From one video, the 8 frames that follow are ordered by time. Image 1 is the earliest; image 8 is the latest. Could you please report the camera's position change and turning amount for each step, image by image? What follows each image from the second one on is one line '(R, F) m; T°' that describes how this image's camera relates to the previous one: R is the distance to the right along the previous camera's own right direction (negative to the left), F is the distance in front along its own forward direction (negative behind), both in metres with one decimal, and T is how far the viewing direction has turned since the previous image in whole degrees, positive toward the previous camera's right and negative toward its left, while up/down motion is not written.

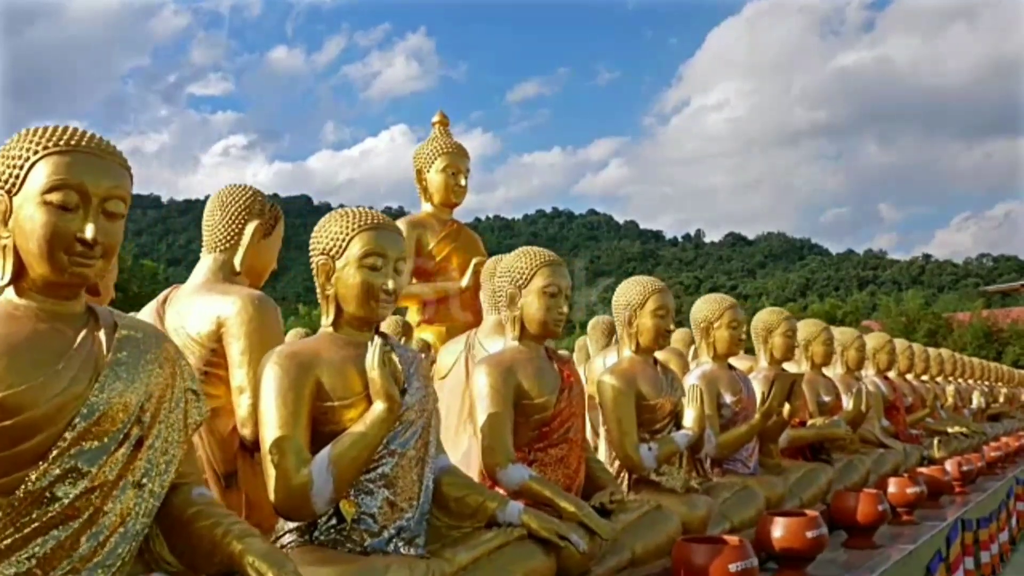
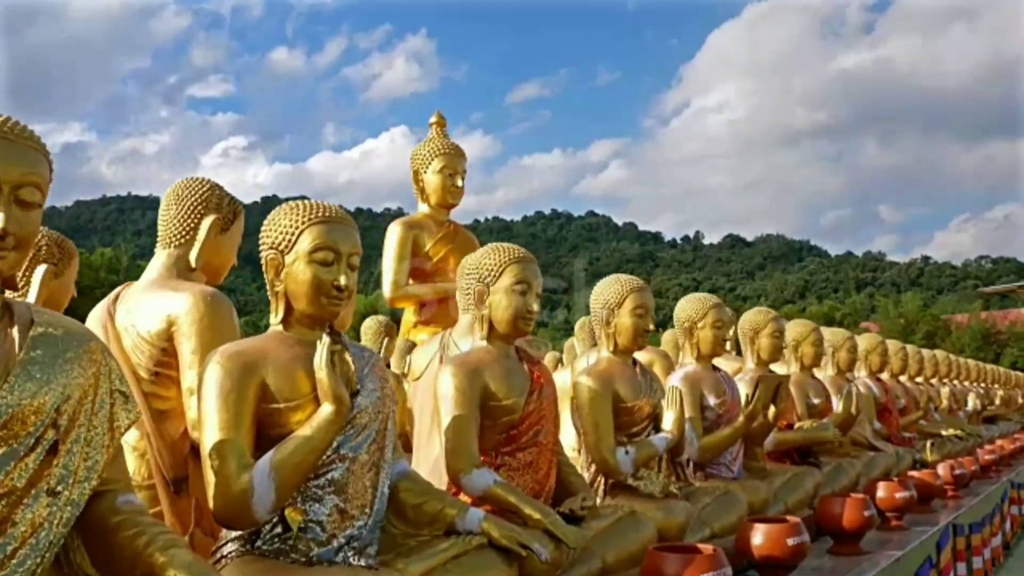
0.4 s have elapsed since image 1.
(+0.1, +0.2) m; 0°
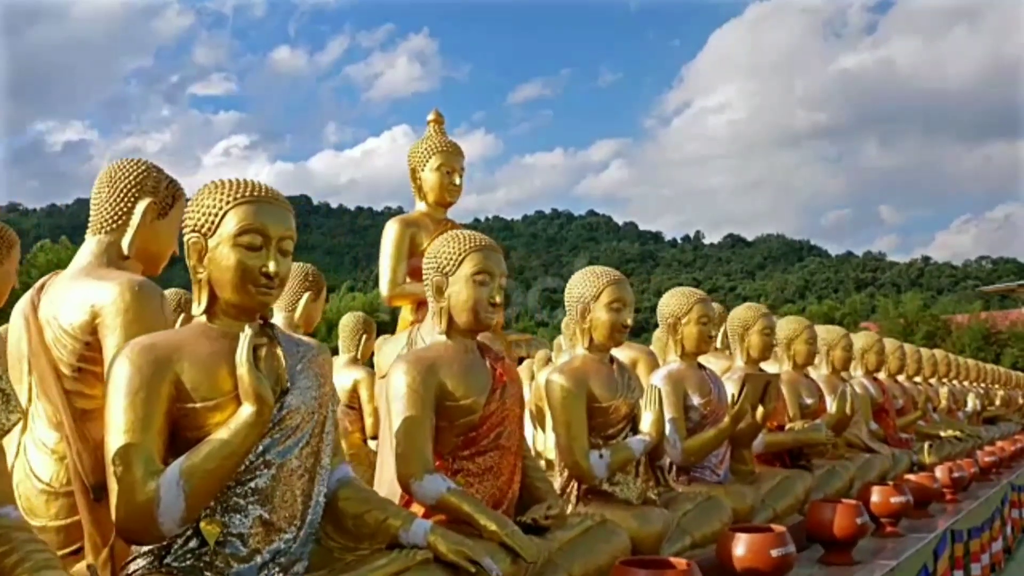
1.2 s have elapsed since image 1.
(+0.1, +0.4) m; 0°
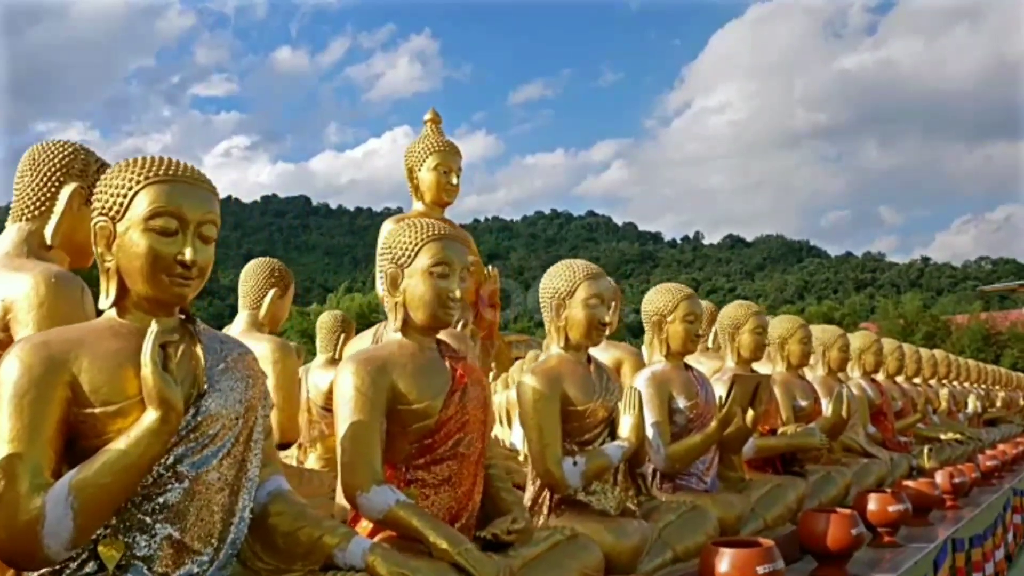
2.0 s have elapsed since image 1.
(+0.1, +0.4) m; 0°
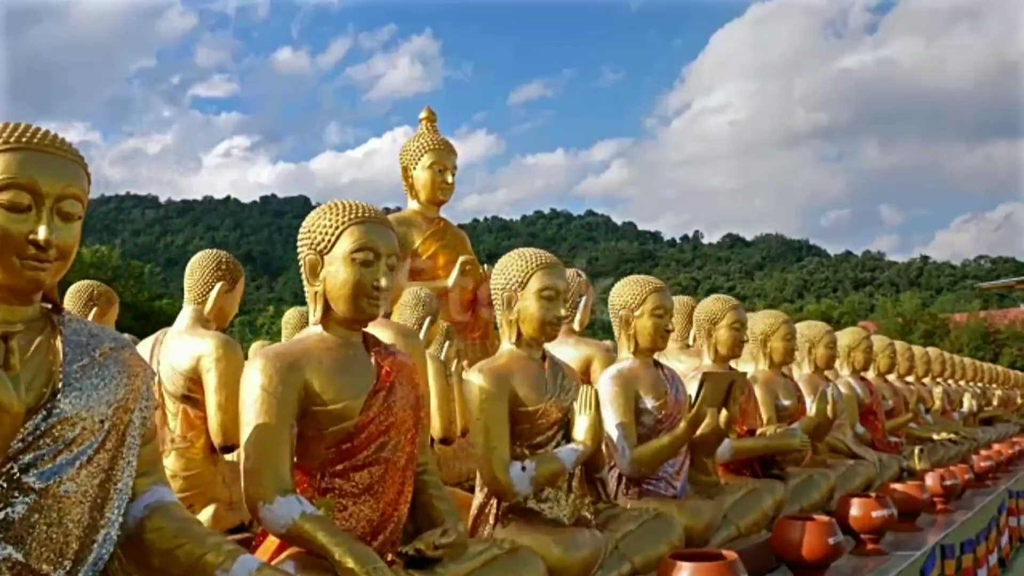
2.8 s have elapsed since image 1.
(+0.2, +0.4) m; 0°
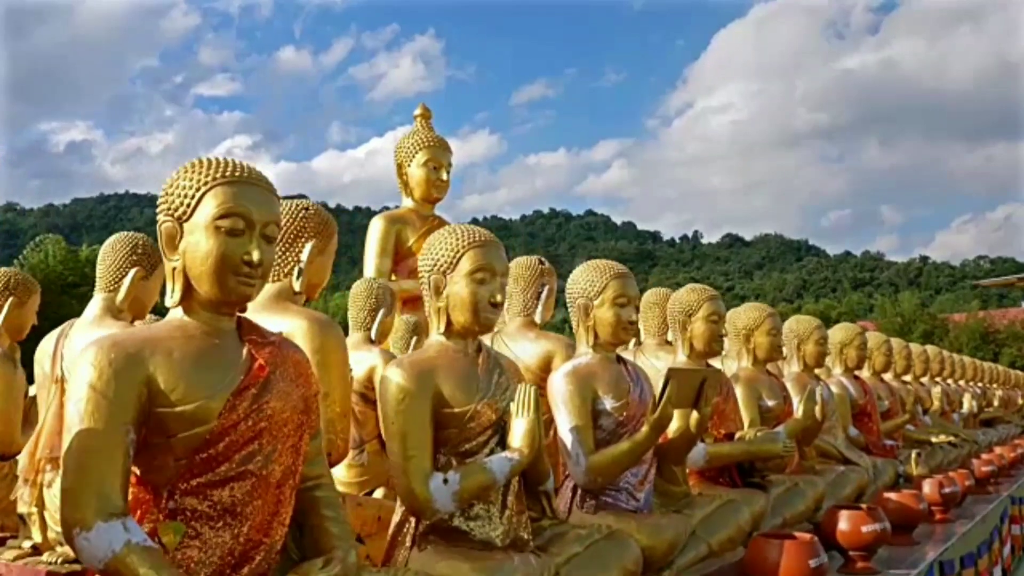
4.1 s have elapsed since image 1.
(+0.2, +0.7) m; 0°
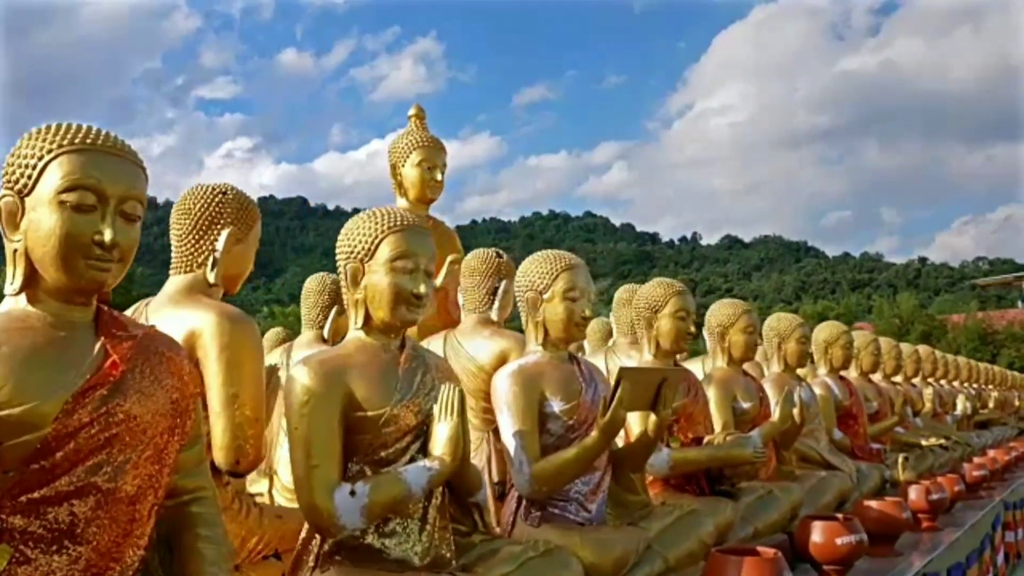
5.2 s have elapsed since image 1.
(+0.2, +0.4) m; 0°
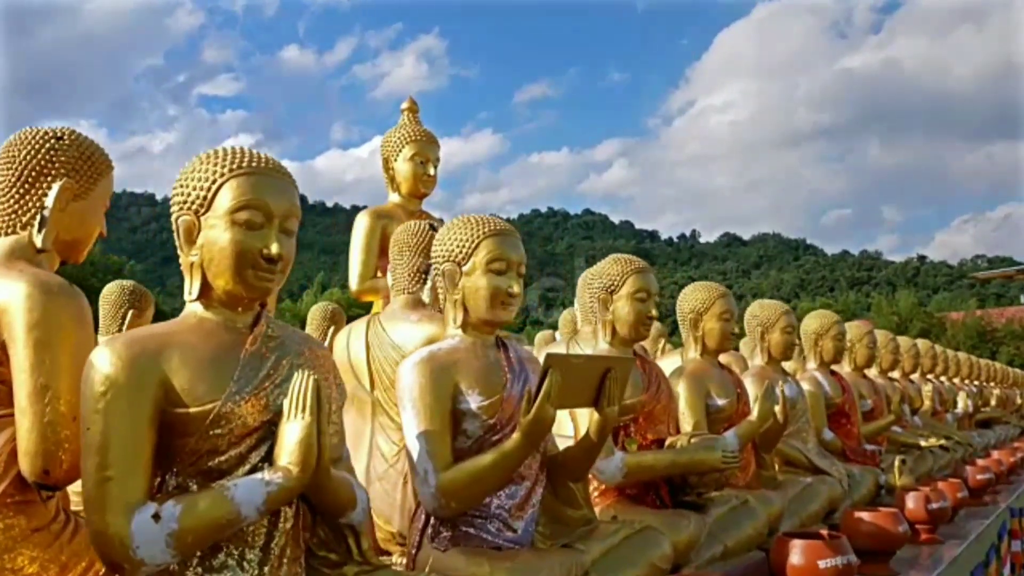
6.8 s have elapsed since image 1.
(+0.3, +0.8) m; 0°
